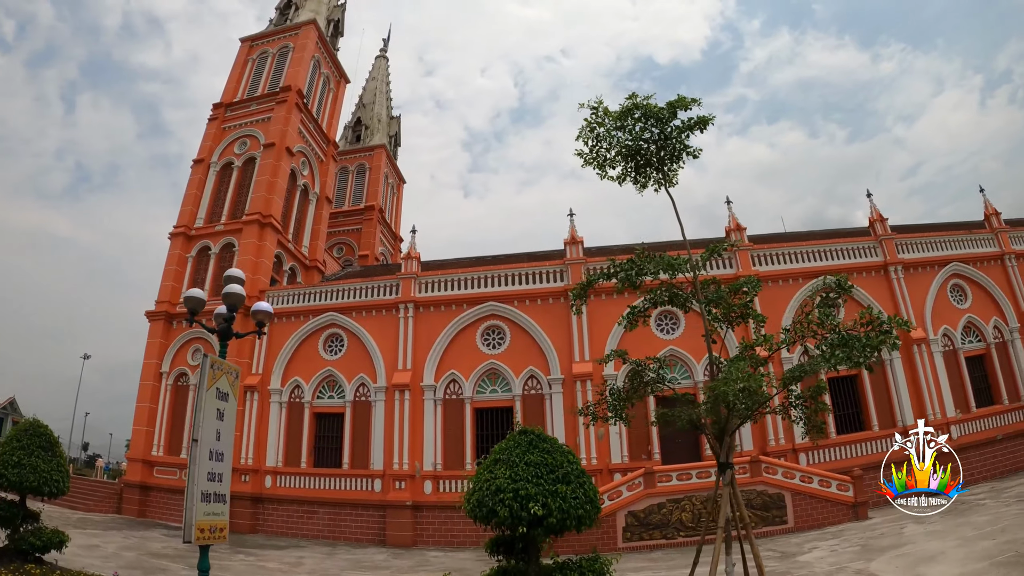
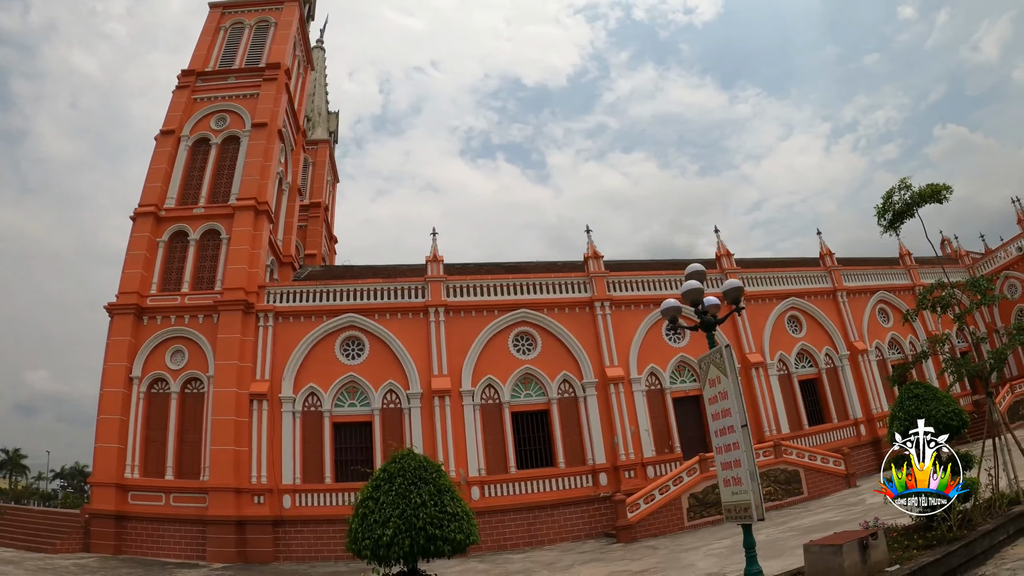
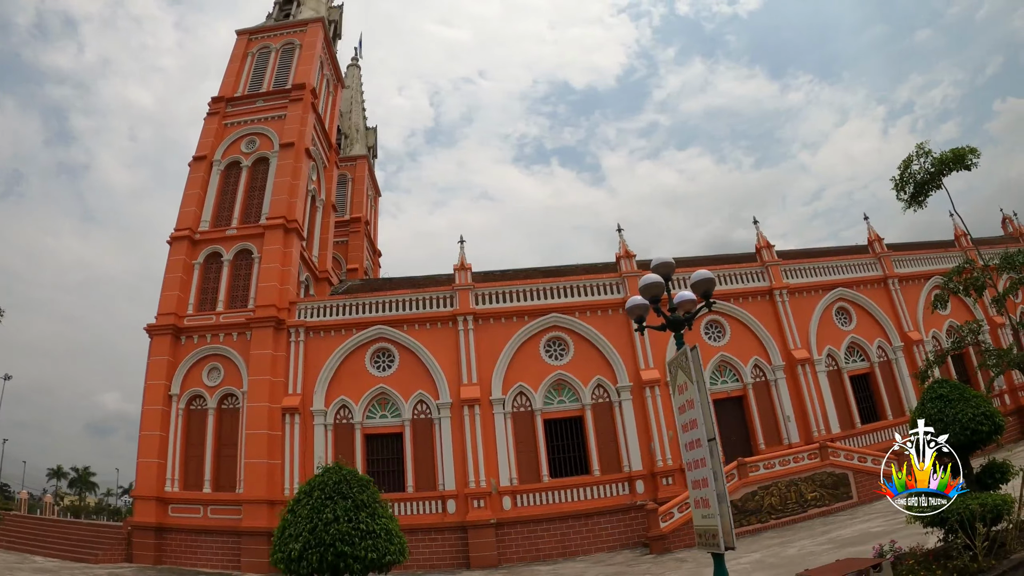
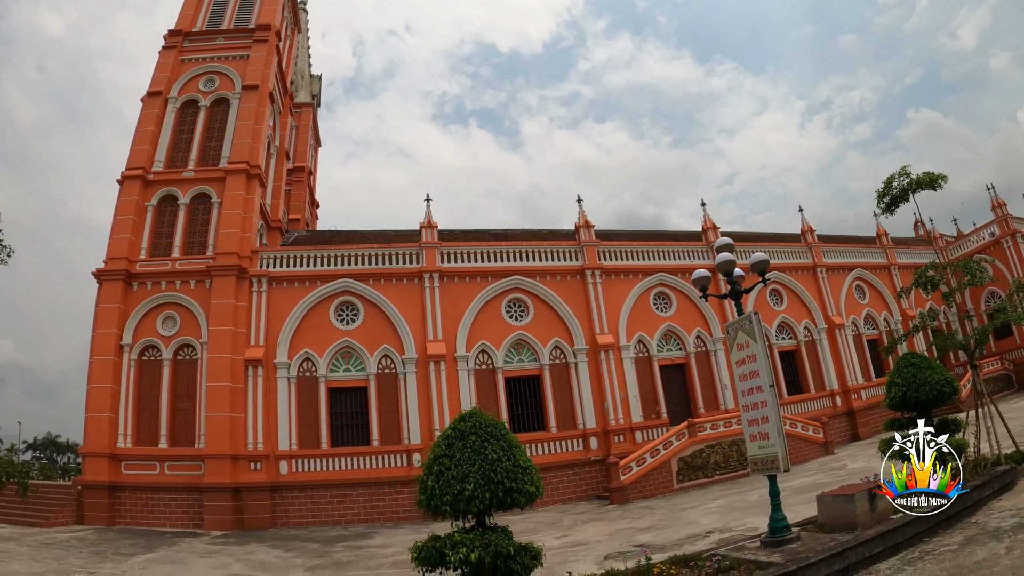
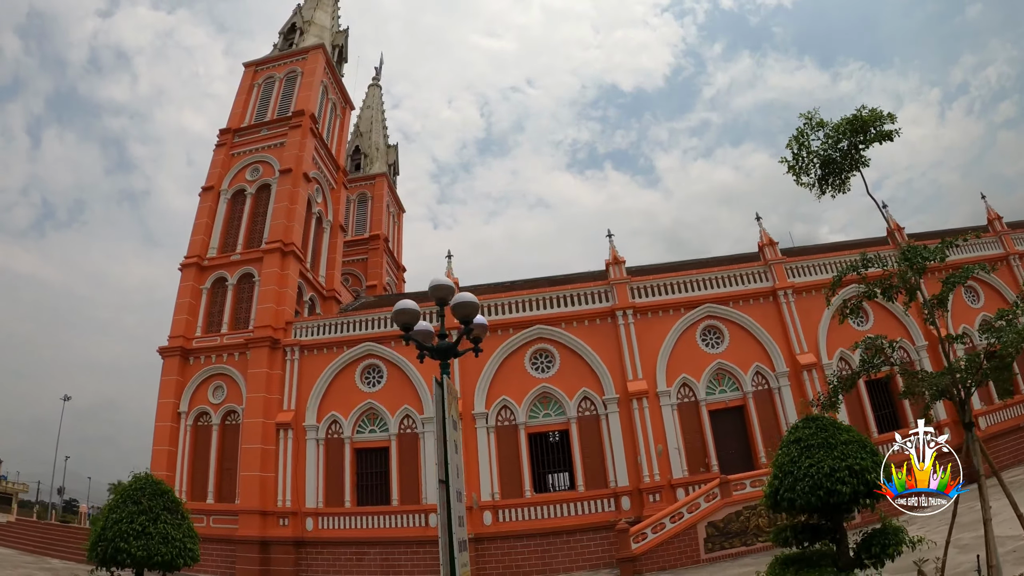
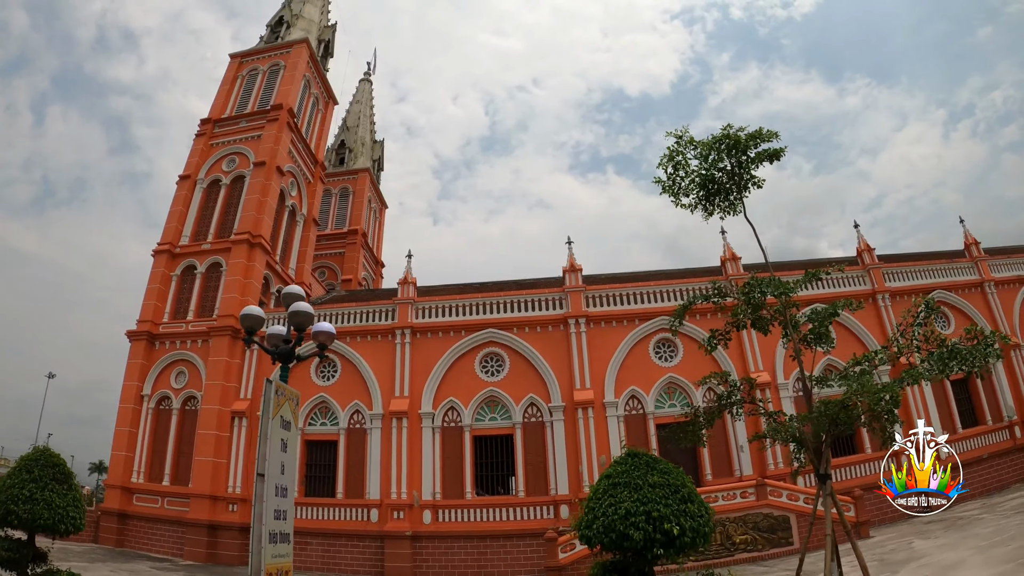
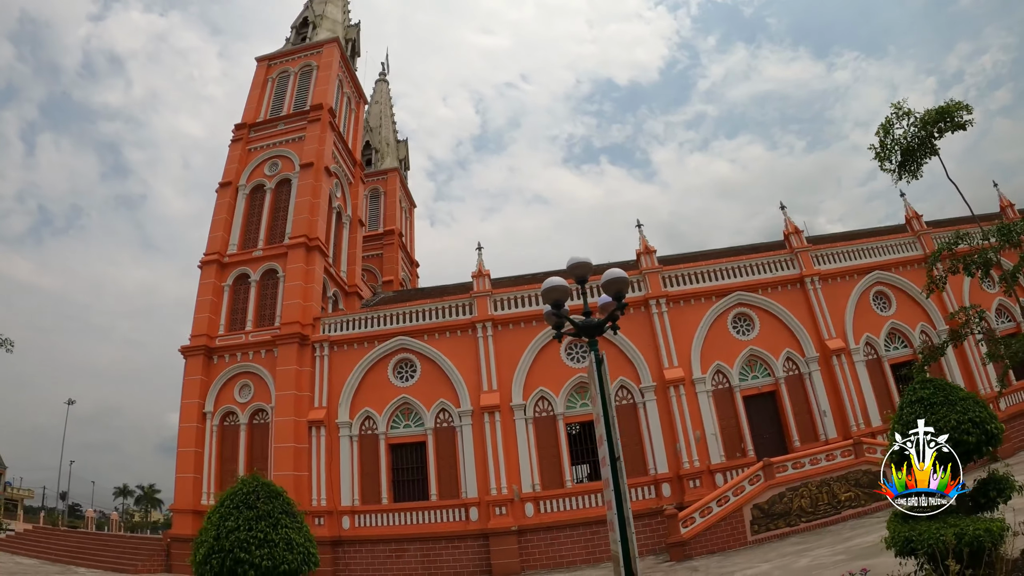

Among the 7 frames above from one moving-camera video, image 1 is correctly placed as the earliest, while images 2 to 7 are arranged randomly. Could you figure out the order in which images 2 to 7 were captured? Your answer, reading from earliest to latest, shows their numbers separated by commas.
6, 5, 7, 3, 2, 4
